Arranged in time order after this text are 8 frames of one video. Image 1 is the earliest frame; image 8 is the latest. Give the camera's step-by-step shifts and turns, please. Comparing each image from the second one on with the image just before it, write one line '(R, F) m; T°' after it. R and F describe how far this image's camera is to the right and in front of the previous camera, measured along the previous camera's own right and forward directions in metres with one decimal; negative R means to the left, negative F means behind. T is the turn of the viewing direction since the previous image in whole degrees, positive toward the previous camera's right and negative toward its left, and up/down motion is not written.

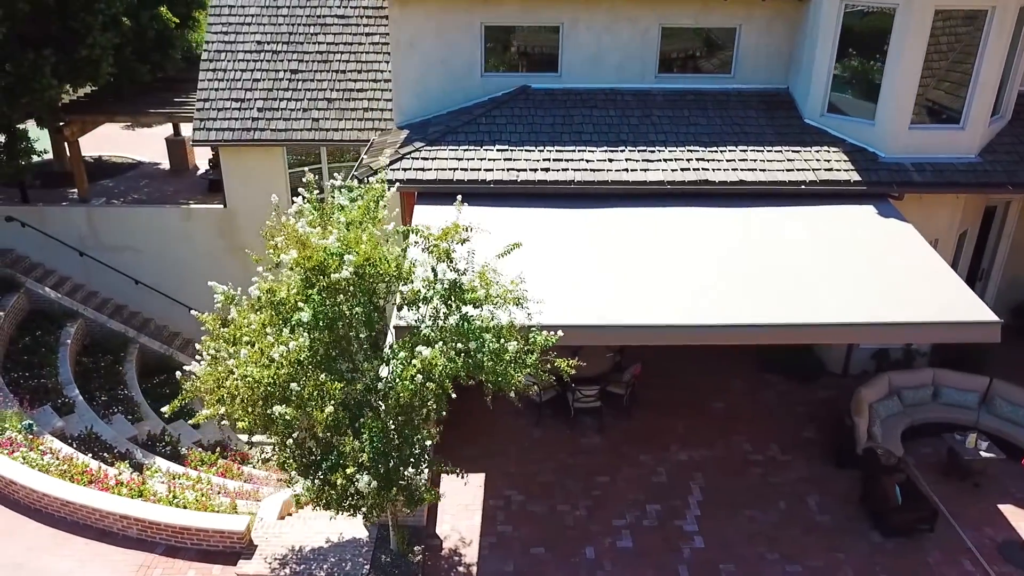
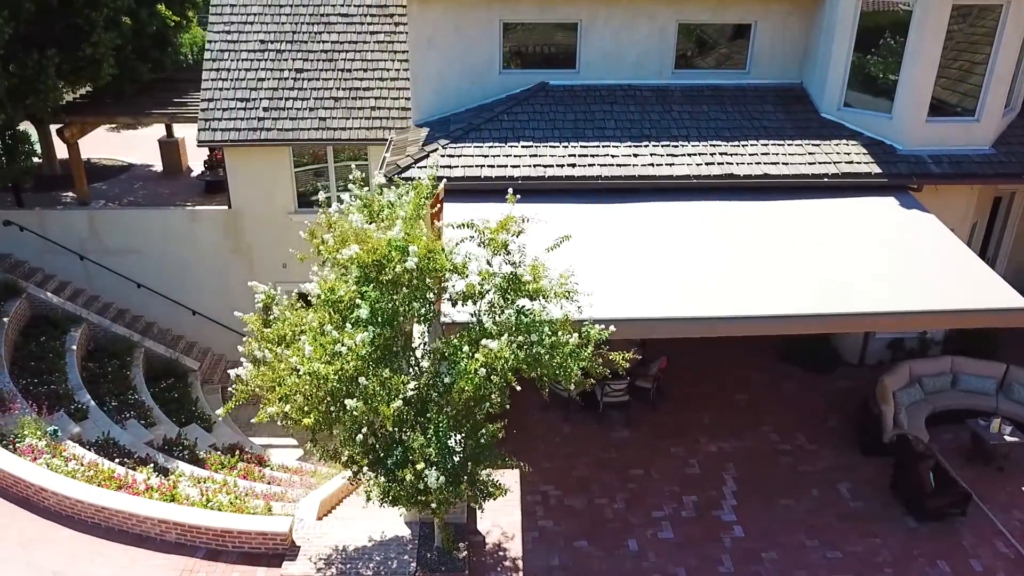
(-1.3, 0.0) m; +2°
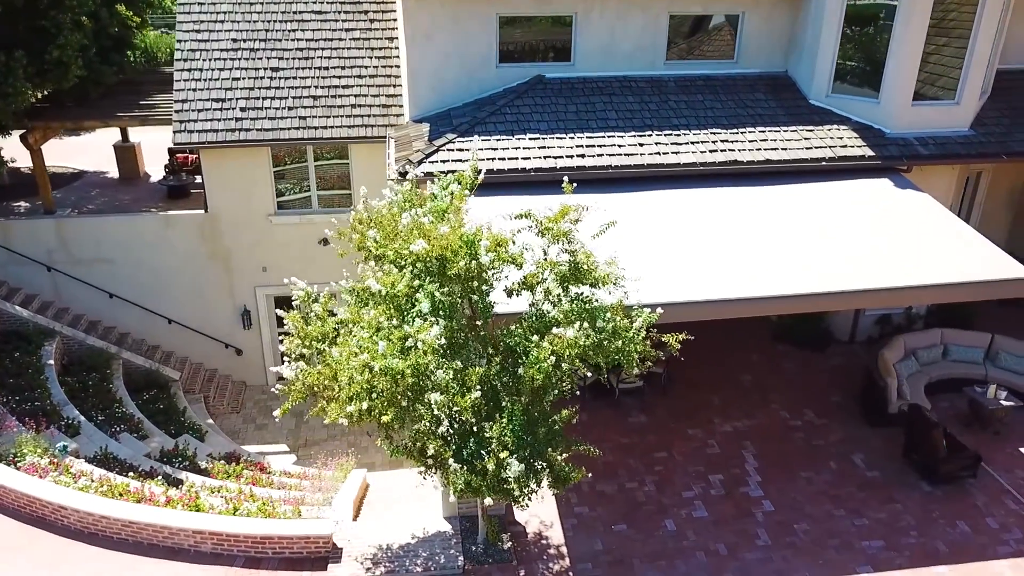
(-1.9, 0.0) m; +5°
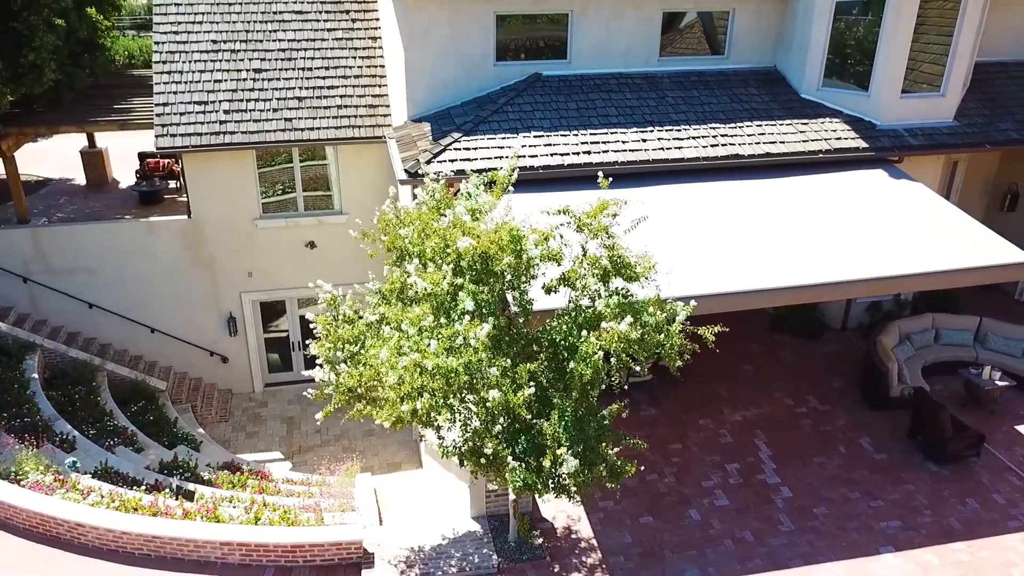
(-1.4, 0.0) m; +3°
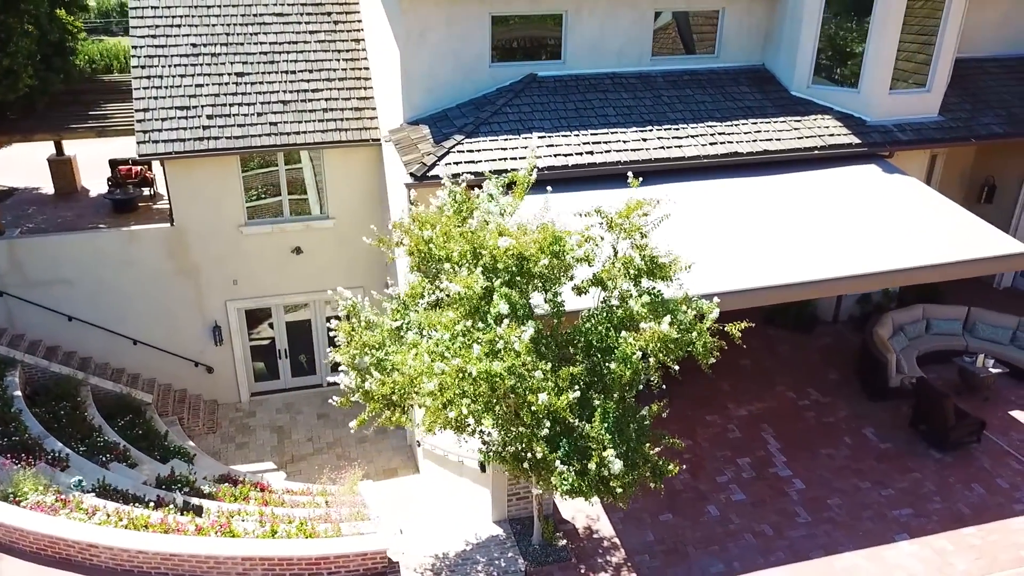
(-1.1, +0.1) m; +3°
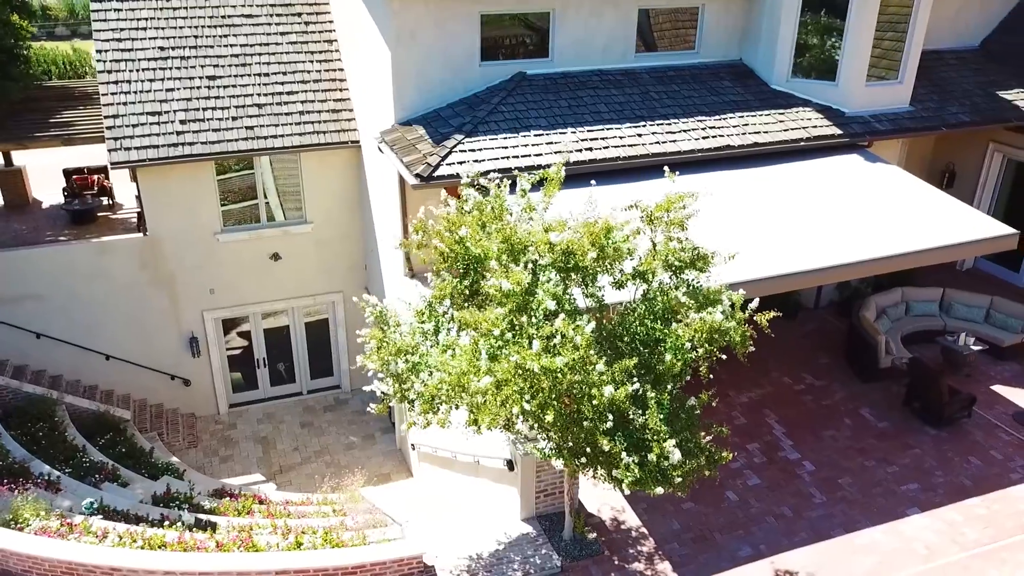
(-1.6, 0.0) m; +4°
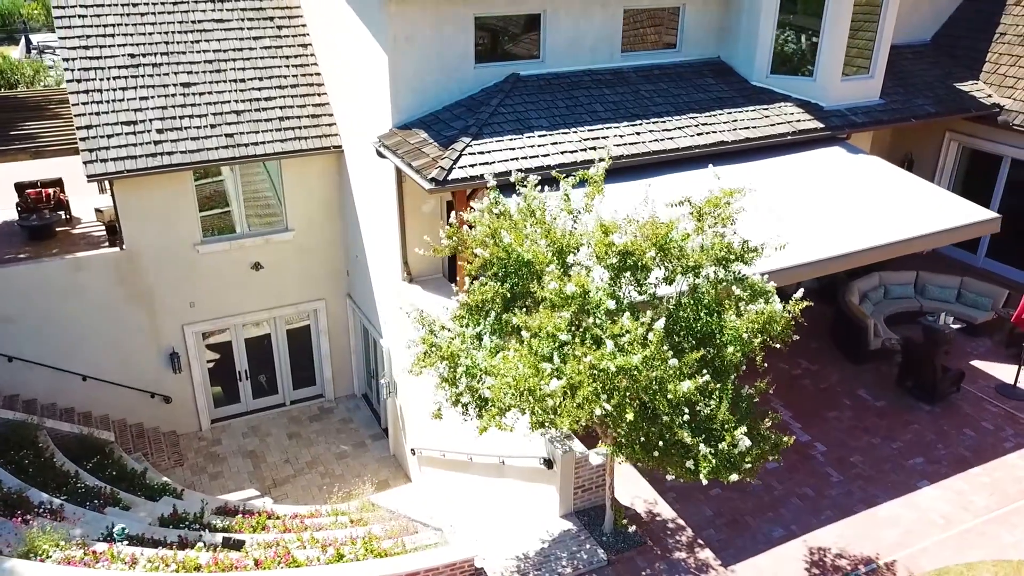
(-2.0, -0.1) m; +5°
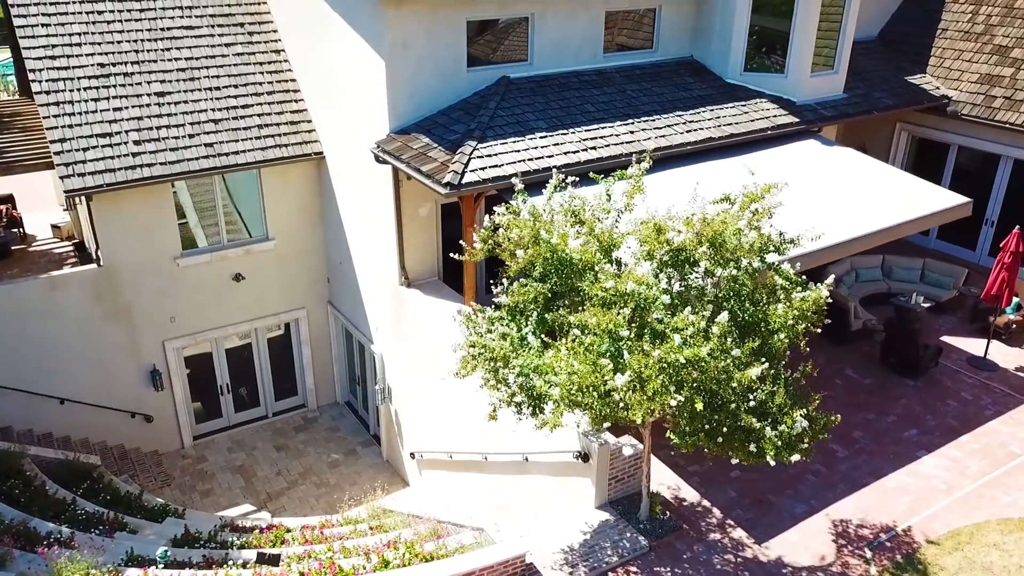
(-2.1, -0.3) m; +5°
